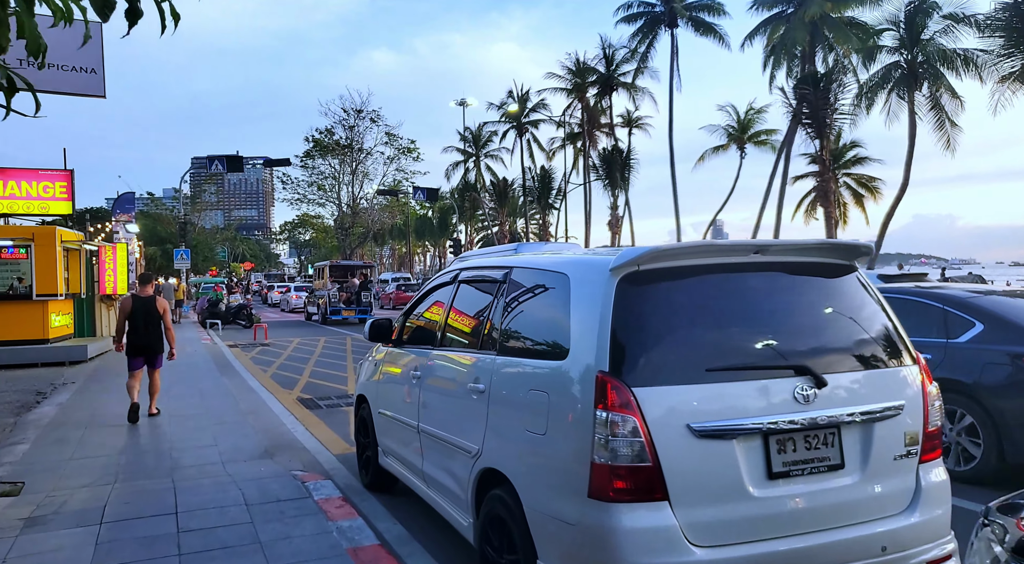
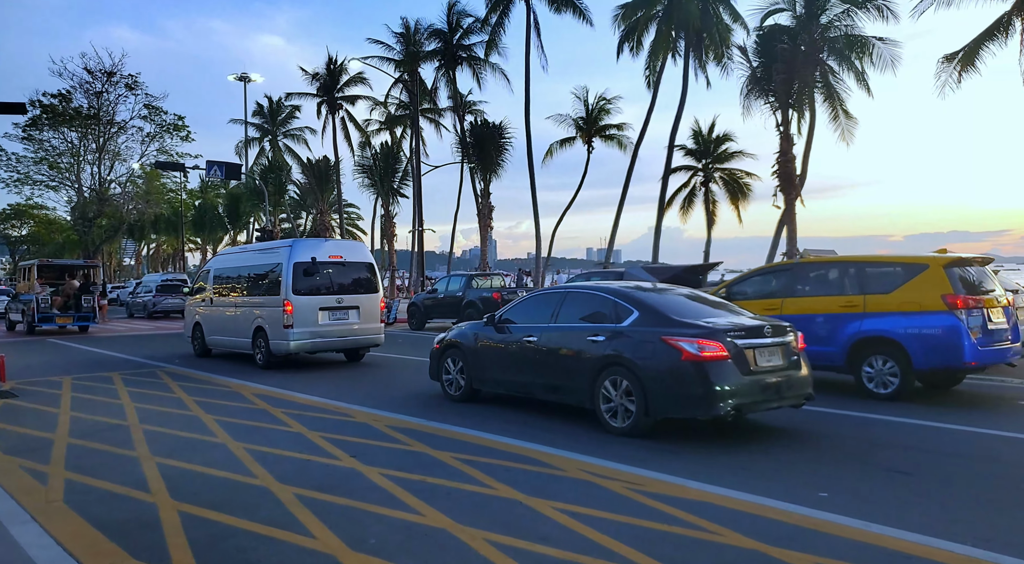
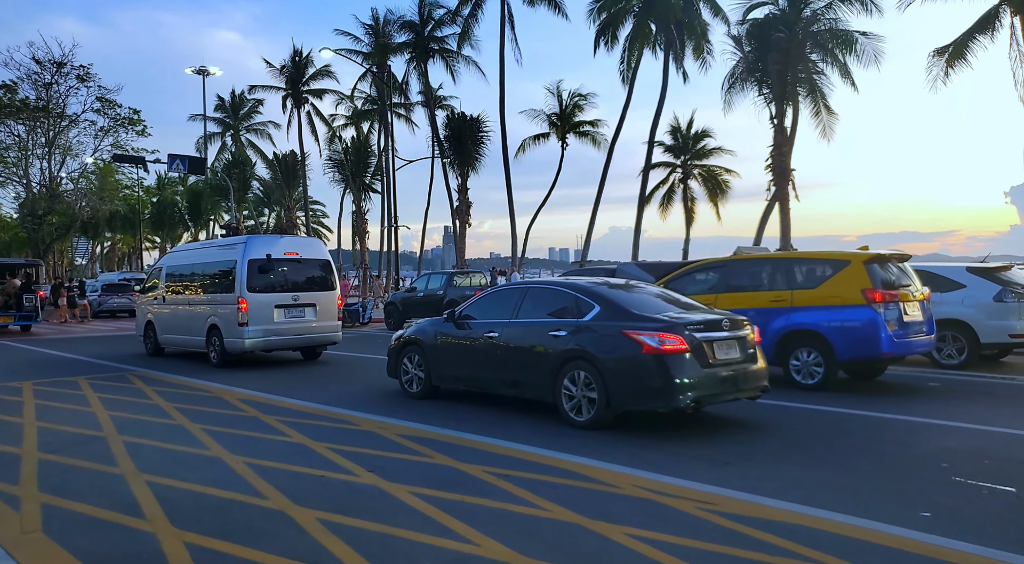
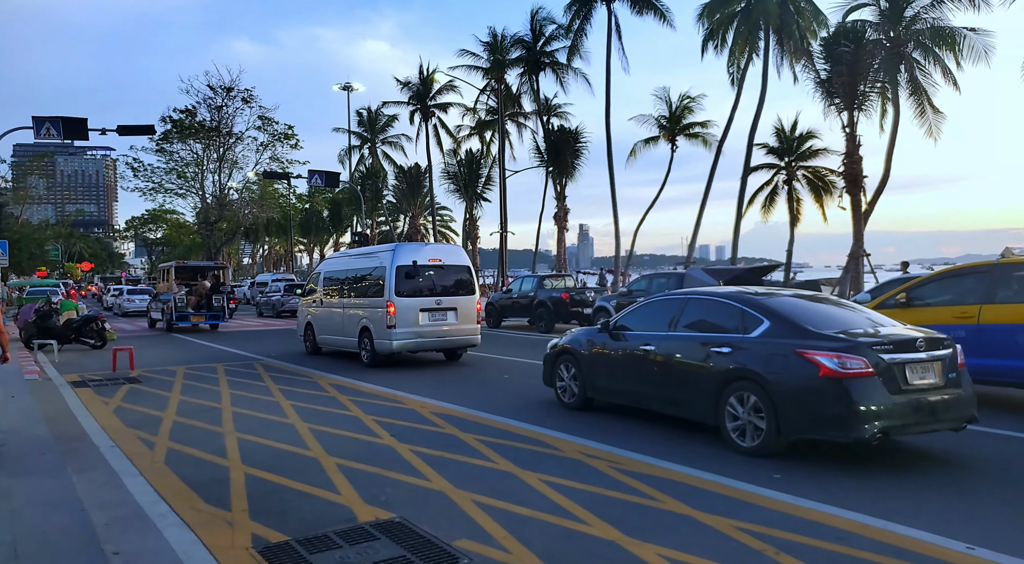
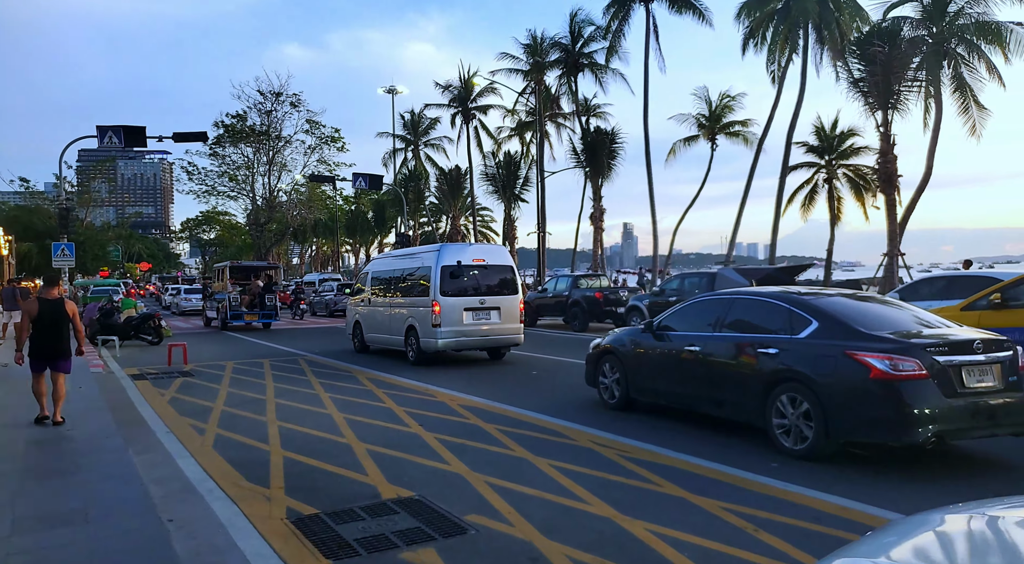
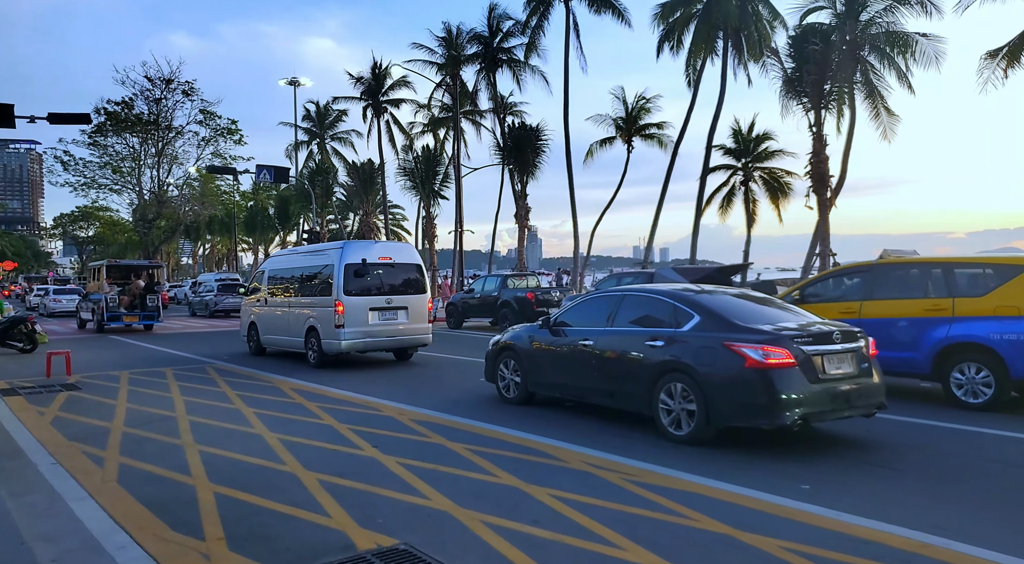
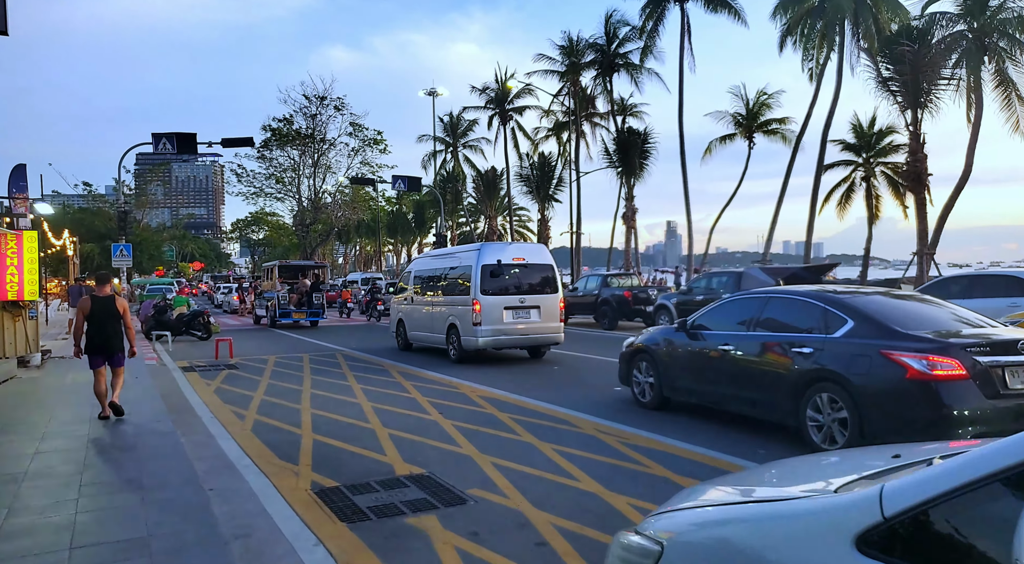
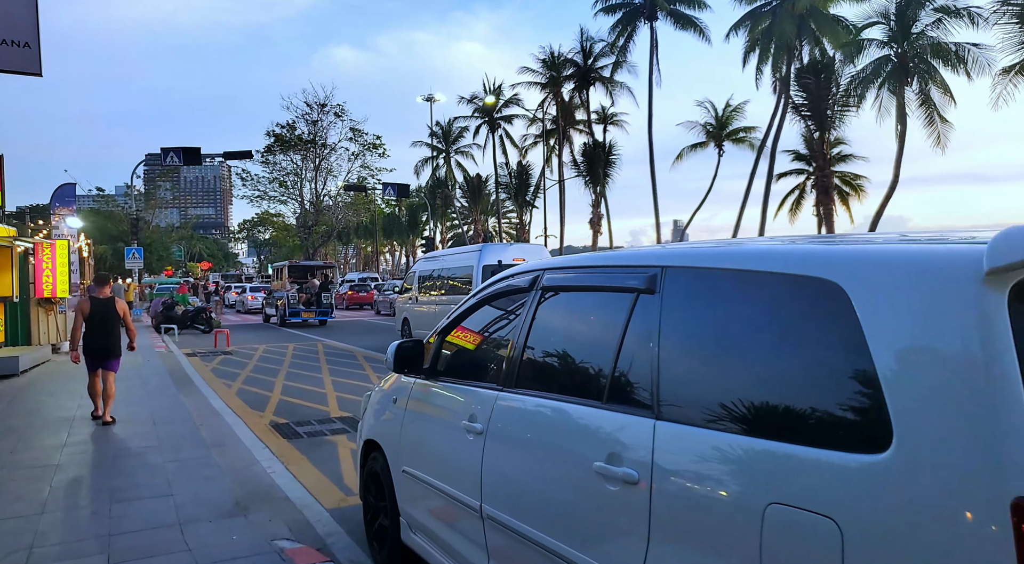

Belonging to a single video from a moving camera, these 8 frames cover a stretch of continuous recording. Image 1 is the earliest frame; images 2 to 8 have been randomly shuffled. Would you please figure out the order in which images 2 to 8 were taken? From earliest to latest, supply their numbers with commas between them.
8, 7, 5, 4, 6, 2, 3
